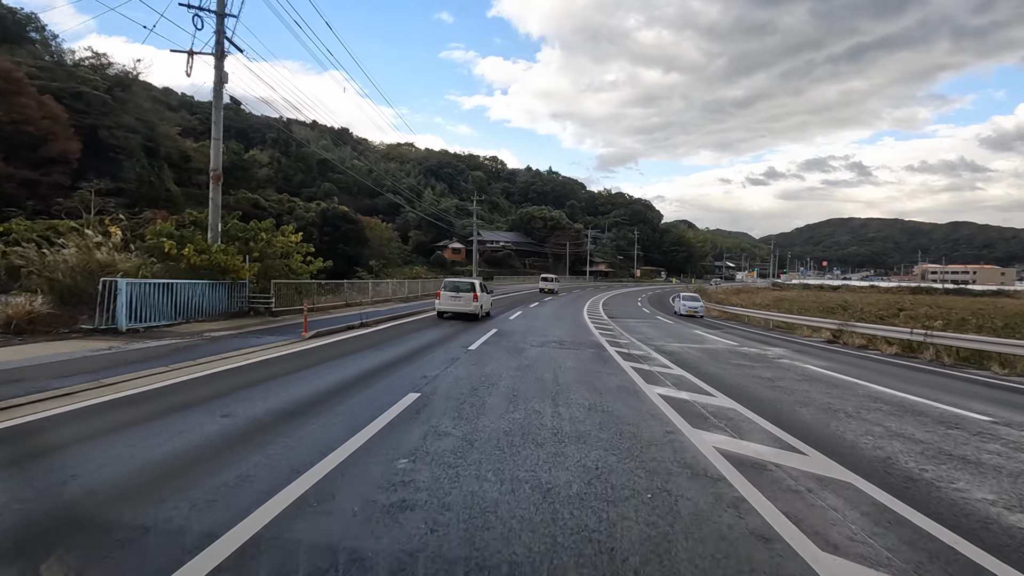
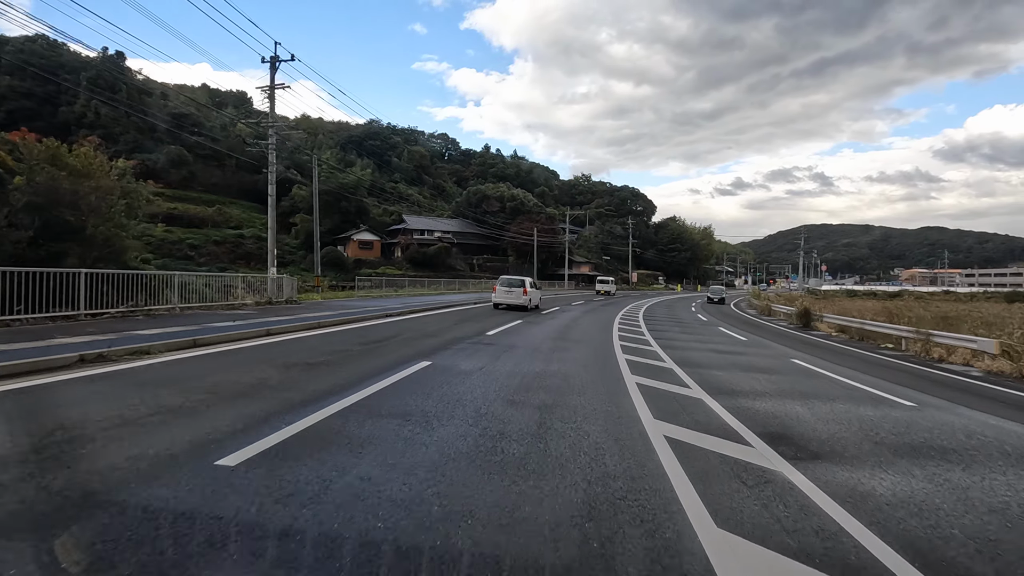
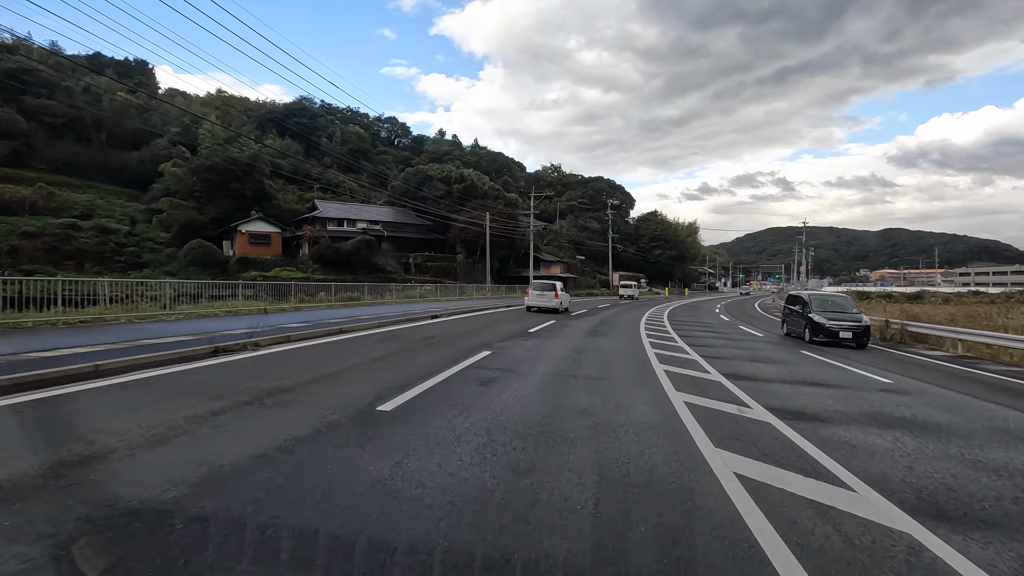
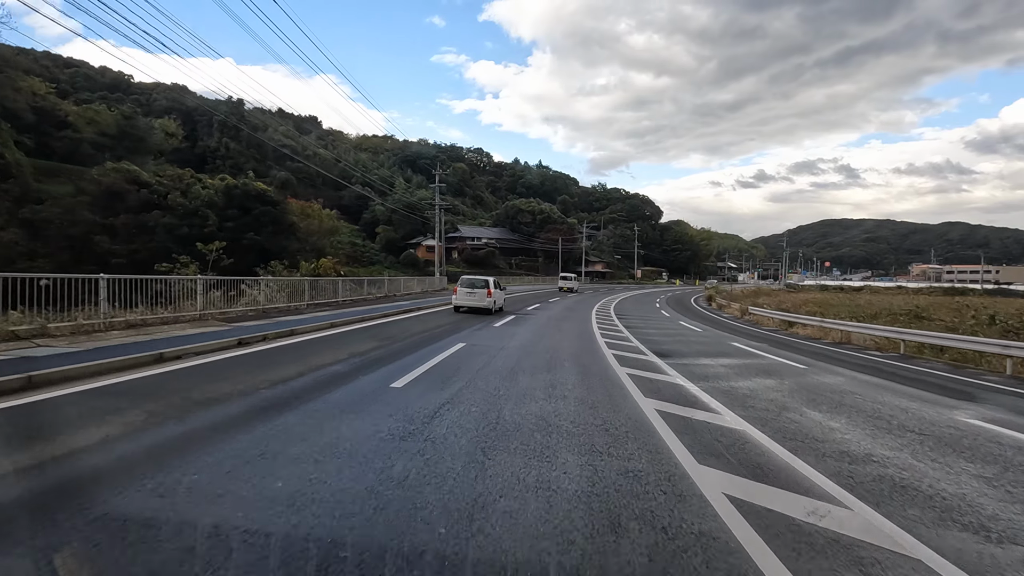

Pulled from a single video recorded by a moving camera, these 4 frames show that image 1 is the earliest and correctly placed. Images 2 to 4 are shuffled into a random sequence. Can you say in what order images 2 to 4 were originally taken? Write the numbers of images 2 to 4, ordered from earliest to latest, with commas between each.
4, 2, 3
